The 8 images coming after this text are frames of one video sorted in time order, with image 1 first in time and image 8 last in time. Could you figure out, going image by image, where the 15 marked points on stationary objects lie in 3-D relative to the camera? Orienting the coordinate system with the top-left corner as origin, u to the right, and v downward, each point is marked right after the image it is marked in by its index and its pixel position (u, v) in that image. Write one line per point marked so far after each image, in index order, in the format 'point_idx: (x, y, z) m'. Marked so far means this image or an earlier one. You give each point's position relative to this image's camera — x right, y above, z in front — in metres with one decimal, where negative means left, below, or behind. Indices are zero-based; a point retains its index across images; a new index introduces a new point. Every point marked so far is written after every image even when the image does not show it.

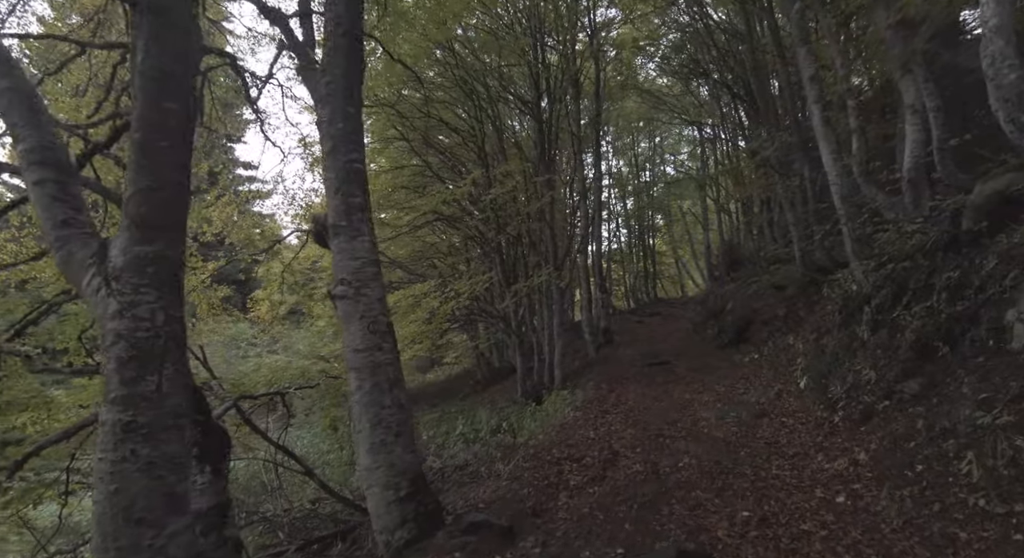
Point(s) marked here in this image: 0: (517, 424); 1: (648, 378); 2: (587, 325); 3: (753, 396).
0: (+0.1, -3.0, +11.2) m
1: (+3.4, -2.4, +13.2) m
2: (+2.8, -1.7, +20.0) m
3: (+4.3, -2.1, +9.4) m
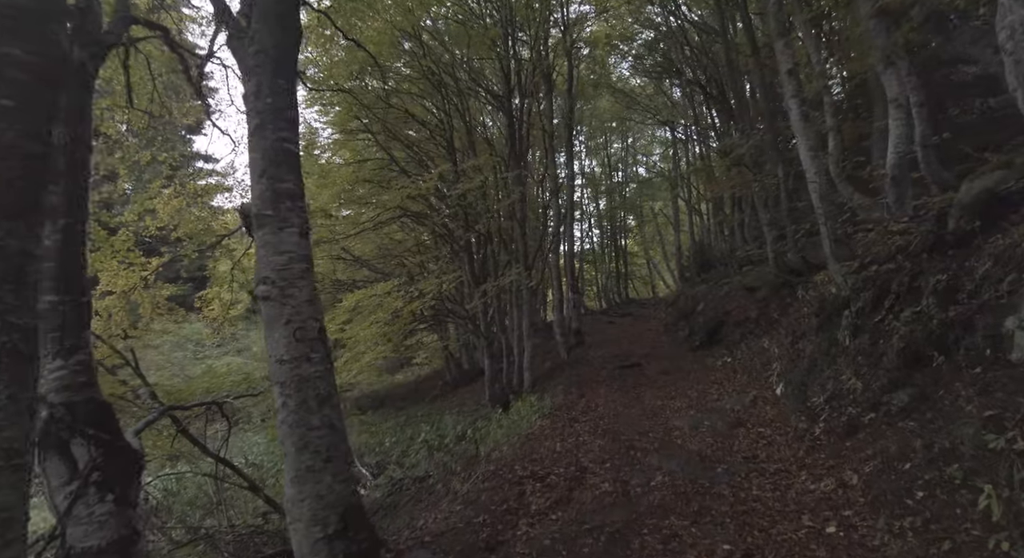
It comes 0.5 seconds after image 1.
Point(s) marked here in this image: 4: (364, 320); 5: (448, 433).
0: (-0.5, -3.0, +10.6) m
1: (+2.6, -2.4, +12.8) m
2: (+1.7, -1.7, +19.6) m
3: (+3.7, -2.2, +9.1) m
4: (-4.4, -1.1, +15.4) m
5: (-1.5, -3.8, +13.3) m
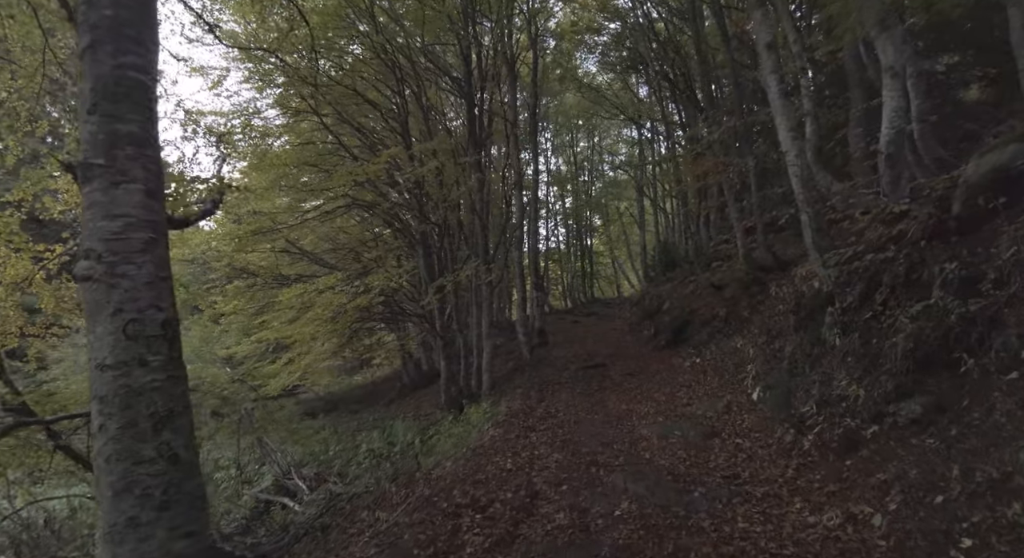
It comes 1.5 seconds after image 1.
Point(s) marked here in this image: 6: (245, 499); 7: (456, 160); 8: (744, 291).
0: (-1.4, -2.9, +9.6) m
1: (+1.6, -2.3, +12.0) m
2: (+0.3, -1.6, +18.7) m
3: (+2.9, -2.1, +8.3) m
4: (-5.5, -1.0, +14.1) m
5: (-2.6, -3.7, +12.3) m
6: (-5.4, -4.4, +10.9) m
7: (-1.5, +3.3, +15.0) m
8: (+5.6, -0.3, +12.9) m
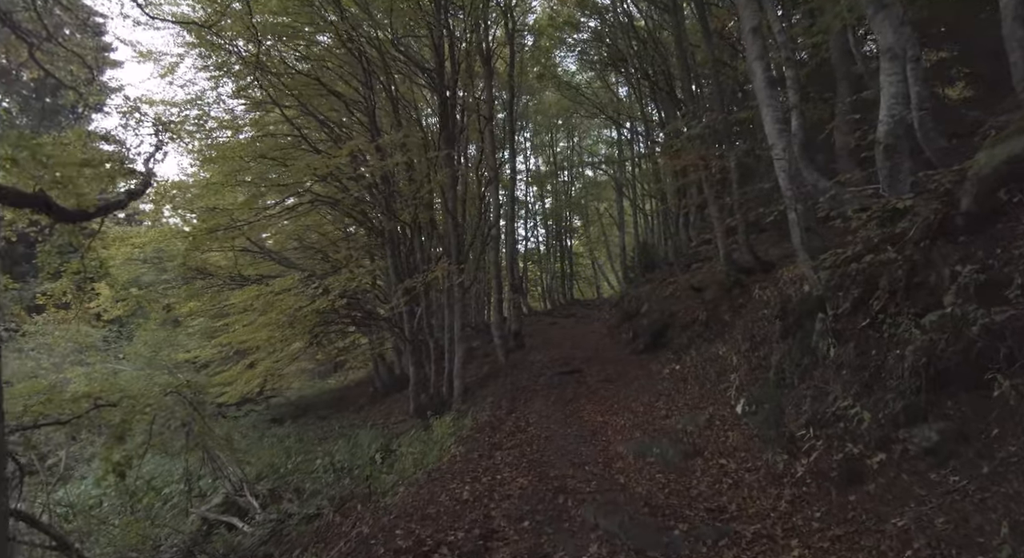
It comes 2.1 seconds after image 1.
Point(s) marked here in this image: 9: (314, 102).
0: (-1.9, -2.9, +8.9) m
1: (+1.0, -2.4, +11.3) m
2: (-0.5, -1.6, +18.0) m
3: (+2.4, -2.1, +7.8) m
4: (-6.2, -1.0, +13.2) m
5: (-3.2, -3.7, +11.5) m
6: (-6.0, -4.5, +10.1) m
7: (-2.2, +3.3, +14.3) m
8: (+4.9, -0.3, +12.4) m
9: (-5.4, +4.9, +14.6) m
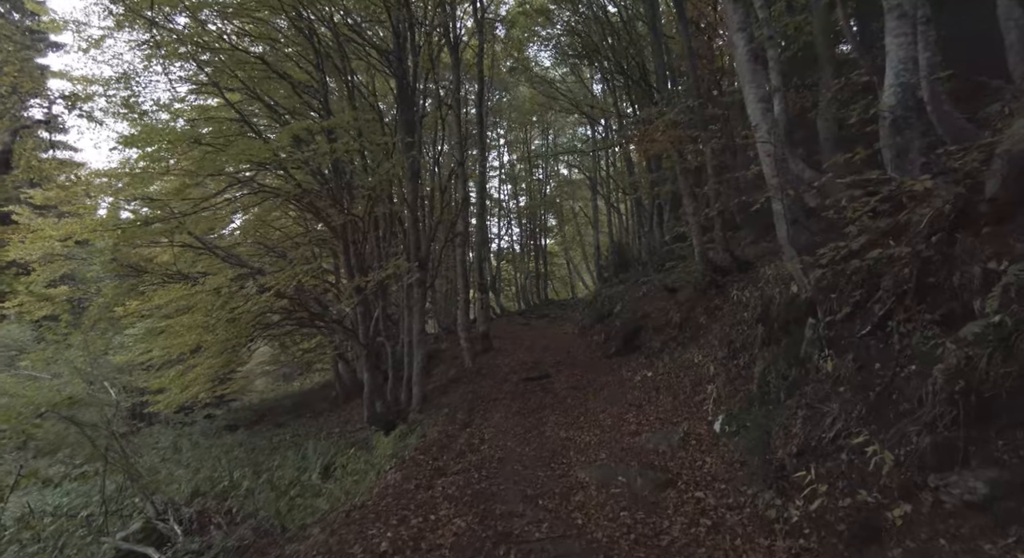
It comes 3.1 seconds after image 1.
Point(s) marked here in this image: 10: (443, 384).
0: (-2.6, -2.9, +7.9) m
1: (+0.2, -2.4, +10.5) m
2: (-1.6, -1.6, +17.0) m
3: (+1.8, -2.1, +6.9) m
4: (-7.0, -0.9, +12.1) m
5: (-4.0, -3.7, +10.4) m
6: (-6.7, -4.4, +8.9) m
7: (-3.1, +3.3, +13.2) m
8: (+4.1, -0.3, +11.7) m
9: (-6.3, +4.9, +13.4) m
10: (-1.9, -2.9, +14.6) m
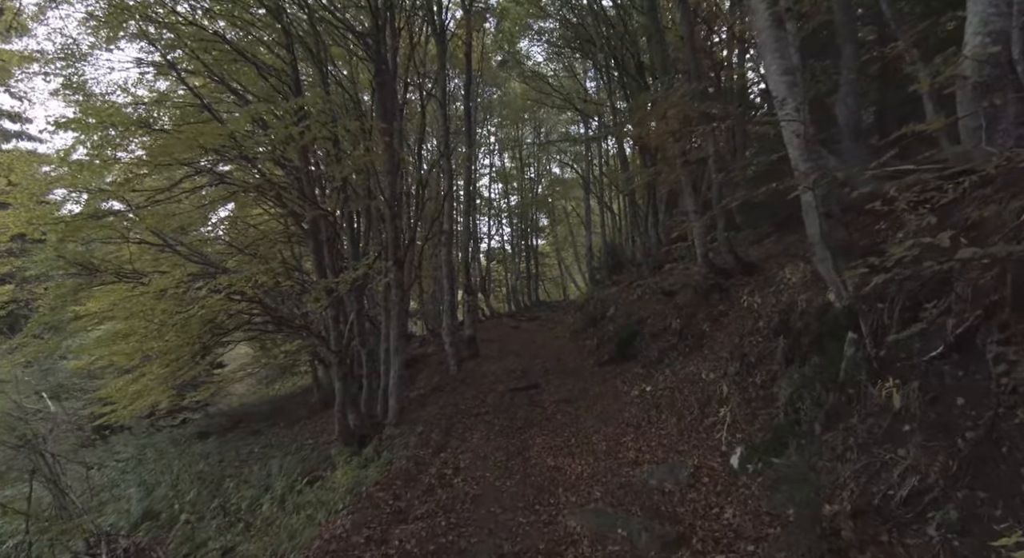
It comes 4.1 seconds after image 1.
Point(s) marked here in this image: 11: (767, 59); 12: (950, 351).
0: (-2.9, -2.9, +6.8) m
1: (-0.1, -2.4, +9.5) m
2: (-2.0, -1.7, +16.0) m
3: (+1.6, -2.1, +6.0) m
4: (-7.3, -0.9, +10.9) m
5: (-4.3, -3.7, +9.4) m
6: (-7.0, -4.4, +7.8) m
7: (-3.4, +3.3, +12.2) m
8: (+3.8, -0.4, +10.7) m
9: (-6.6, +4.9, +12.4) m
10: (-2.2, -2.9, +13.5) m
11: (+2.6, +2.2, +5.3) m
12: (+3.3, -0.5, +4.3) m
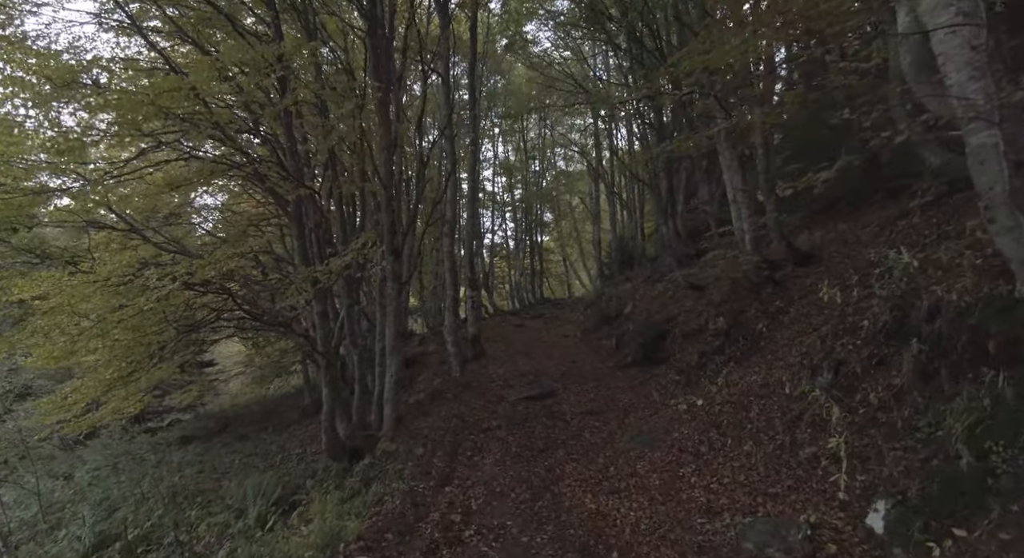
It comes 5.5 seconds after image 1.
0: (-2.6, -2.8, +5.3) m
1: (+0.2, -2.2, +7.9) m
2: (-1.7, -1.5, +14.5) m
3: (+1.8, -2.0, +4.4) m
4: (-7.1, -0.7, +9.4) m
5: (-4.0, -3.5, +7.9) m
6: (-6.8, -4.2, +6.3) m
7: (-3.1, +3.5, +10.7) m
8: (+4.1, -0.3, +9.2) m
9: (-6.3, +5.1, +10.8) m
10: (-2.0, -2.7, +12.0) m
11: (+2.8, +2.3, +3.8) m
12: (+3.5, -0.4, +2.7) m
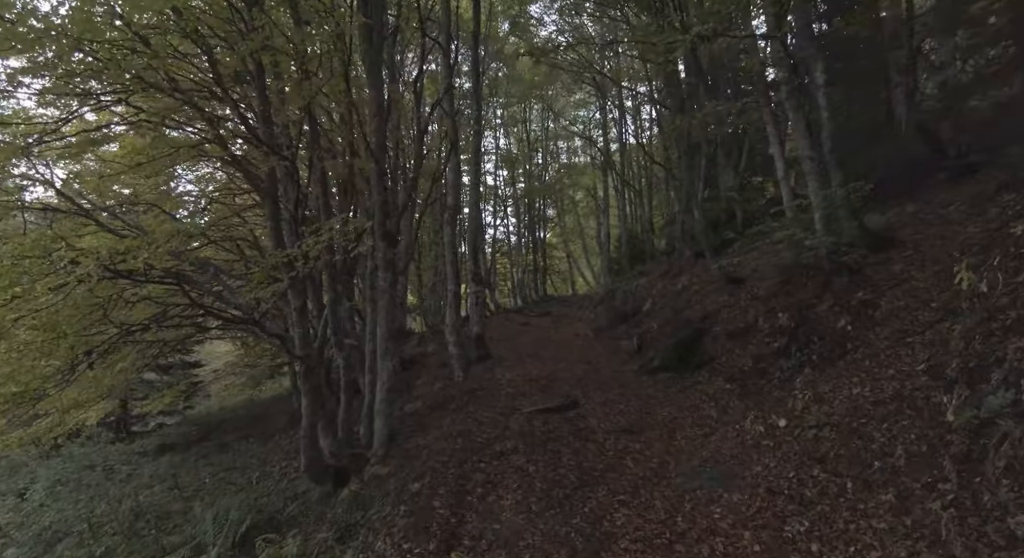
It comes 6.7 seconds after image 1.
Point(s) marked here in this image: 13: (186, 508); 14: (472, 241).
0: (-2.4, -2.6, +3.7) m
1: (+0.4, -2.1, +6.3) m
2: (-1.5, -1.3, +12.9) m
3: (+2.1, -1.8, +2.8) m
4: (-6.8, -0.6, +7.8) m
5: (-3.8, -3.3, +6.2) m
6: (-6.5, -4.1, +4.6) m
7: (-2.9, +3.7, +9.0) m
8: (+4.3, -0.1, +7.6) m
9: (-6.1, +5.3, +9.2) m
10: (-1.7, -2.5, +10.4) m
11: (+3.1, +2.5, +2.2) m
12: (+3.8, -0.2, +1.1) m
13: (-6.6, -4.5, +10.7) m
14: (-1.2, +1.2, +16.2) m
